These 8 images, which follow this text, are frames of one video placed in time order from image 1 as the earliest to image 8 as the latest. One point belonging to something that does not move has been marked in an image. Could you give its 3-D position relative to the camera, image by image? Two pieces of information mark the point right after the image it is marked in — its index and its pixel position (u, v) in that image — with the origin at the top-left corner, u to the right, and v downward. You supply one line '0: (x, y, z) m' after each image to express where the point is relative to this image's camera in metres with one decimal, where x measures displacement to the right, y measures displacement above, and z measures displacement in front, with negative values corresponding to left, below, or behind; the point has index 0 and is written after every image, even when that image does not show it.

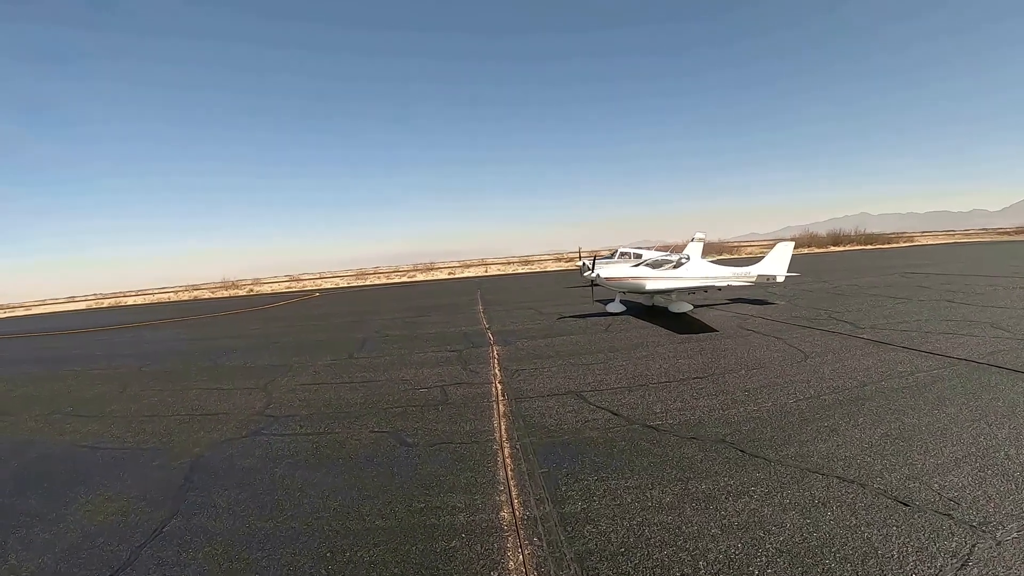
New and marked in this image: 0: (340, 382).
0: (-2.5, -1.5, +6.4) m
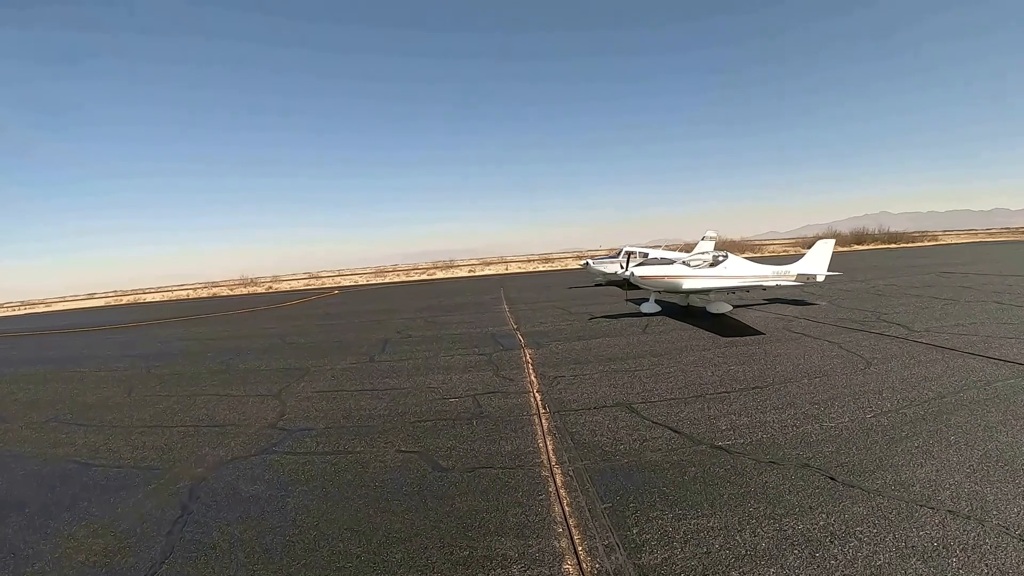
0: (-2.0, -1.5, +5.9) m
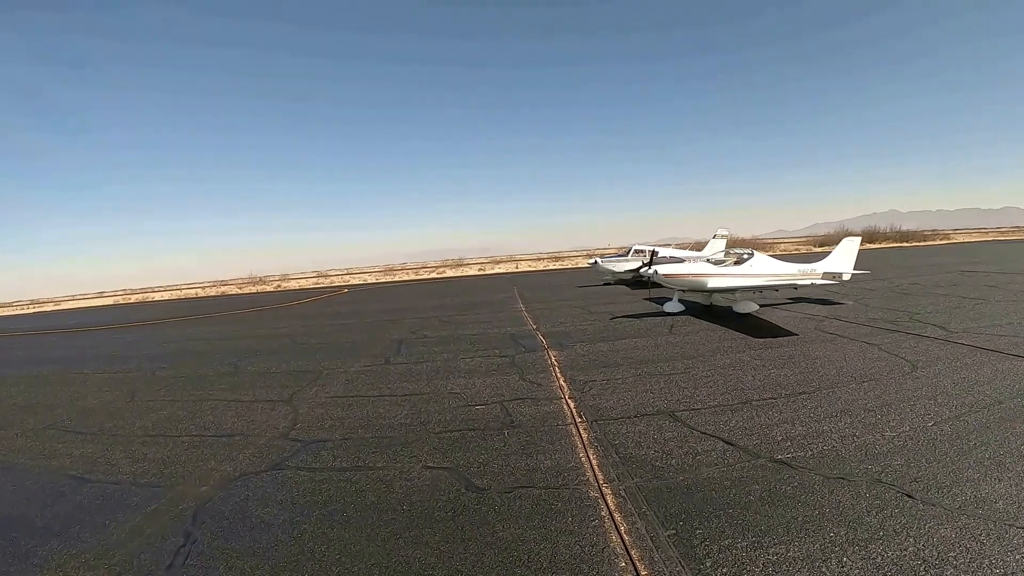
0: (-1.7, -1.5, +5.5) m
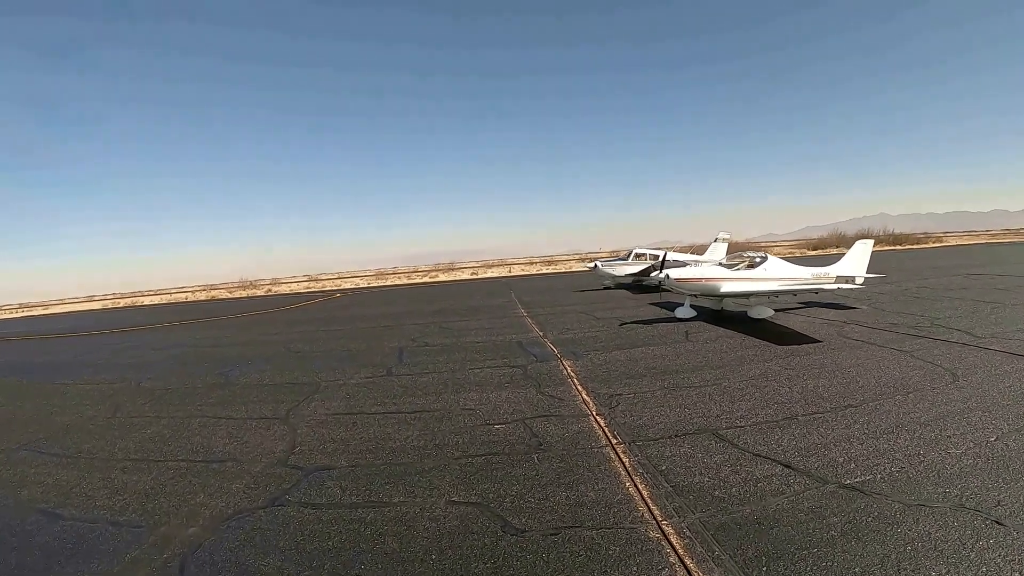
0: (-1.5, -1.5, +5.1) m
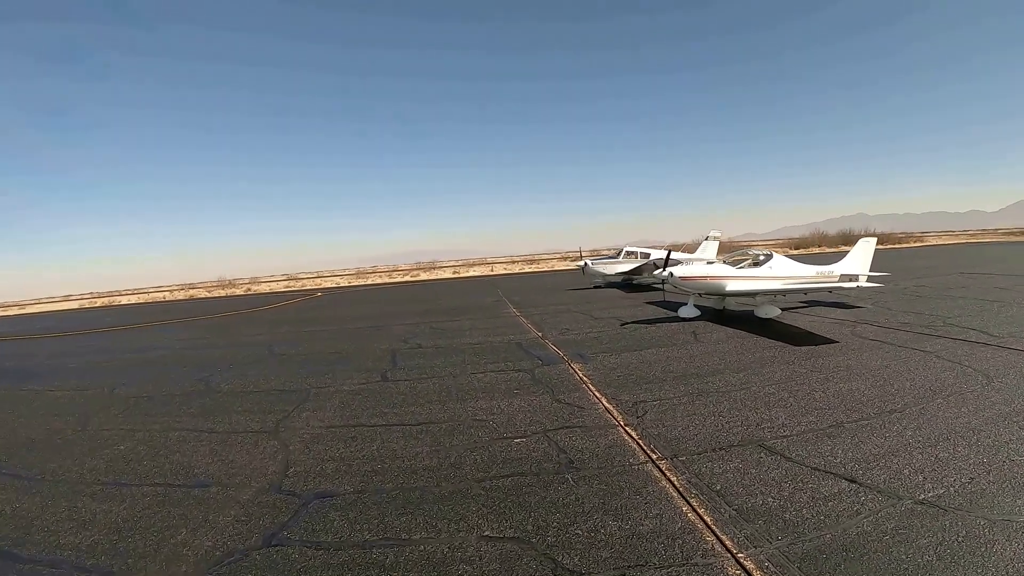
0: (-1.3, -1.5, +4.6) m
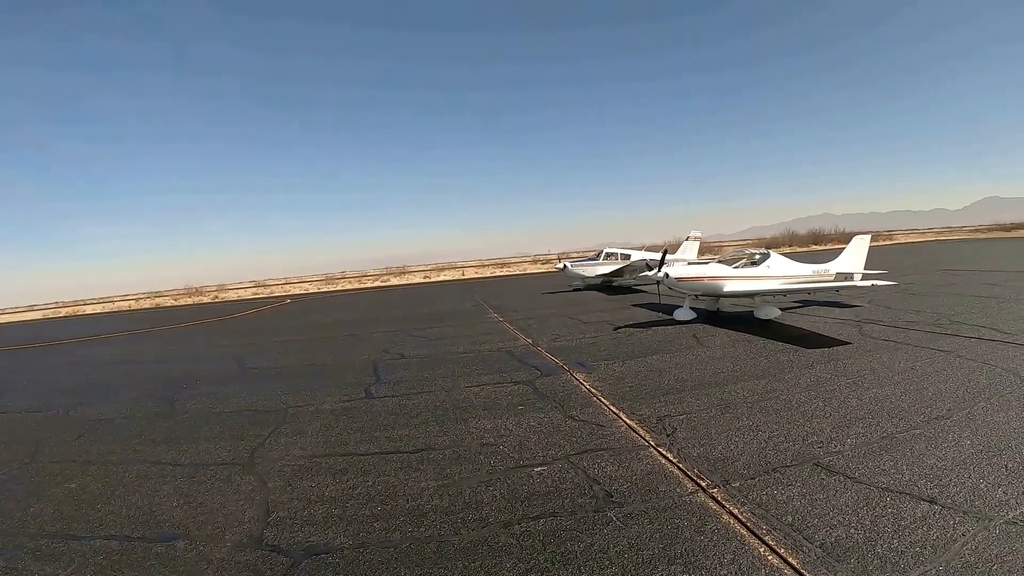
0: (-1.2, -1.6, +4.1) m
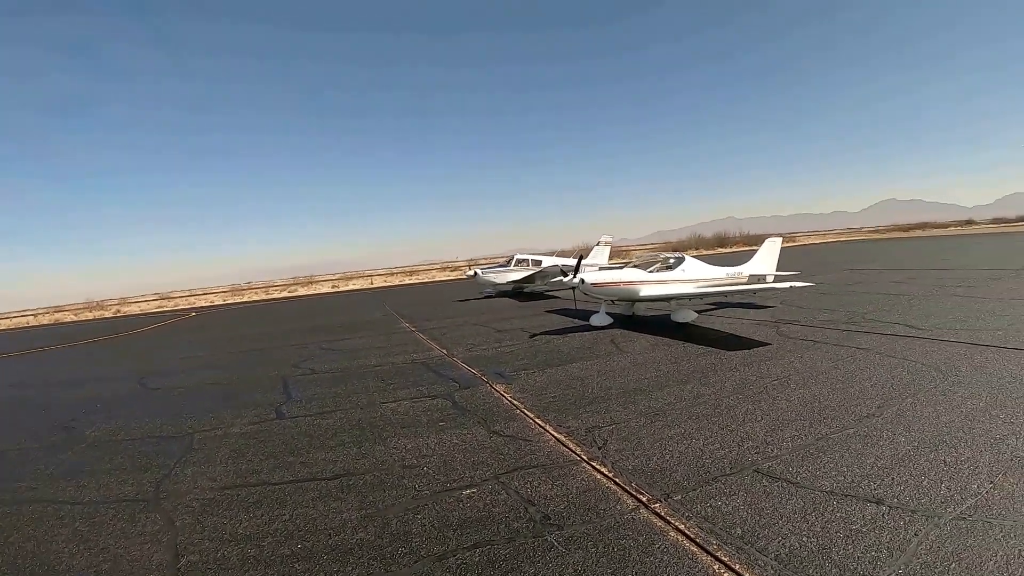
0: (-1.9, -1.6, +3.3) m
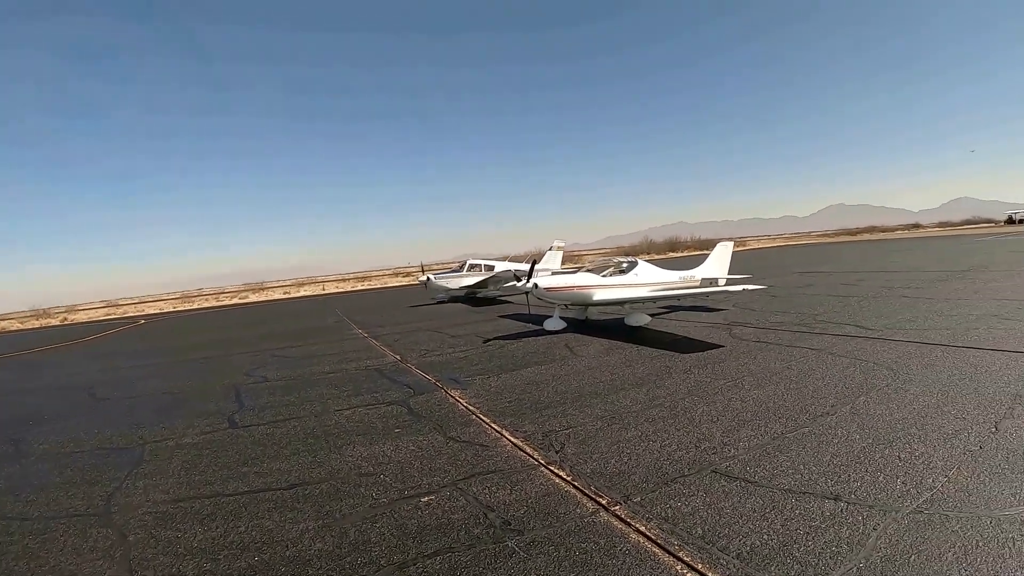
0: (-2.2, -1.6, +3.1) m
